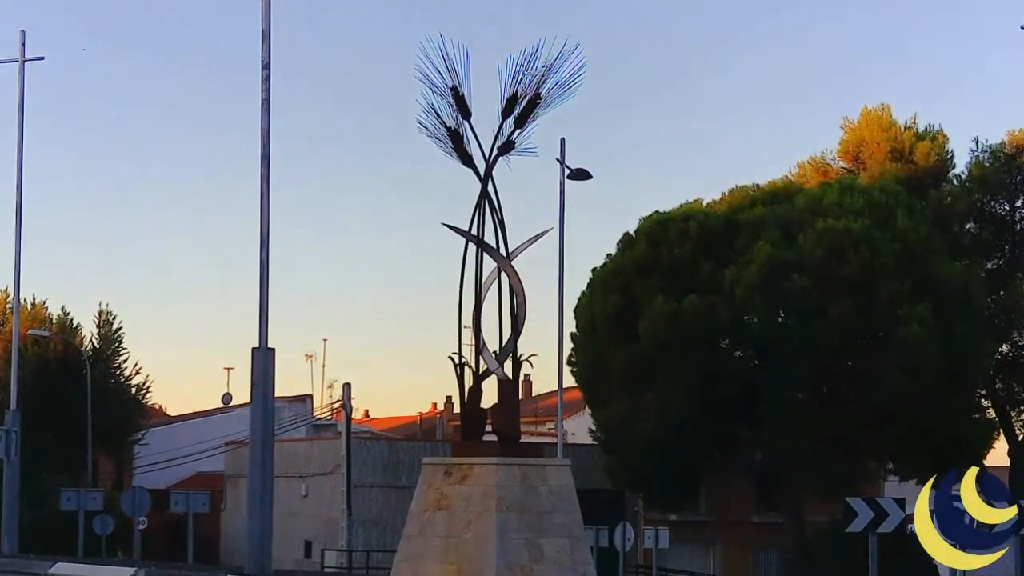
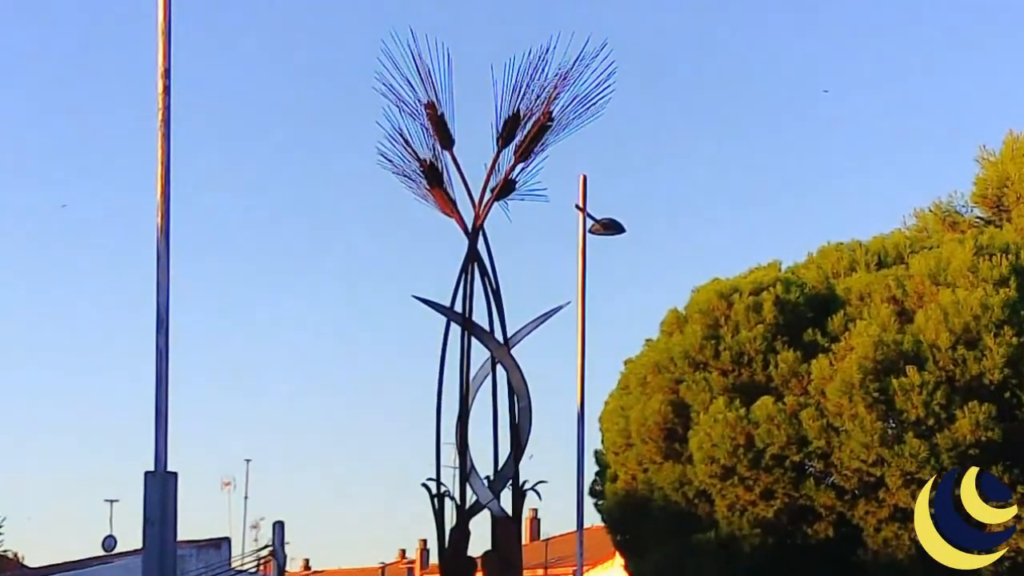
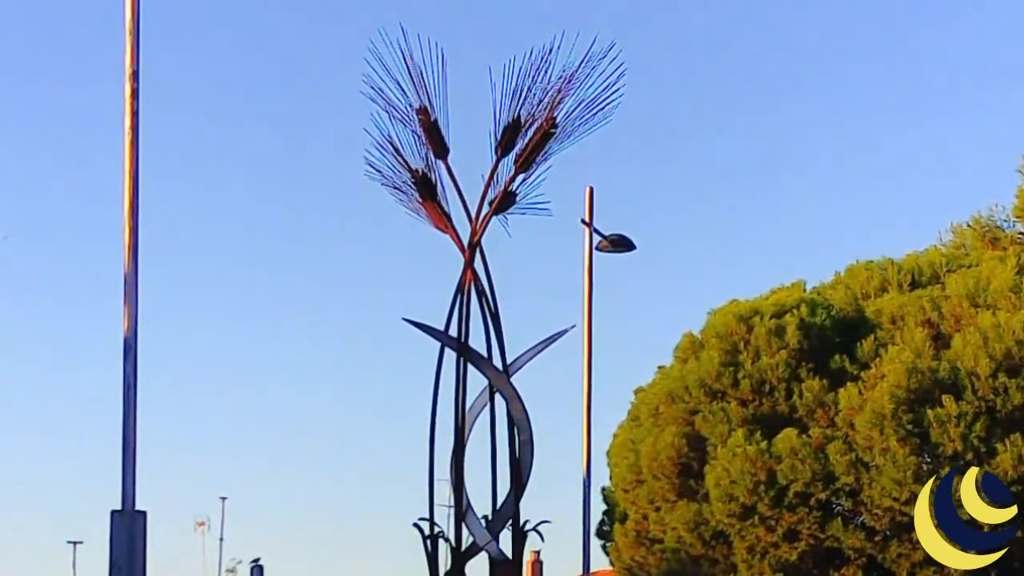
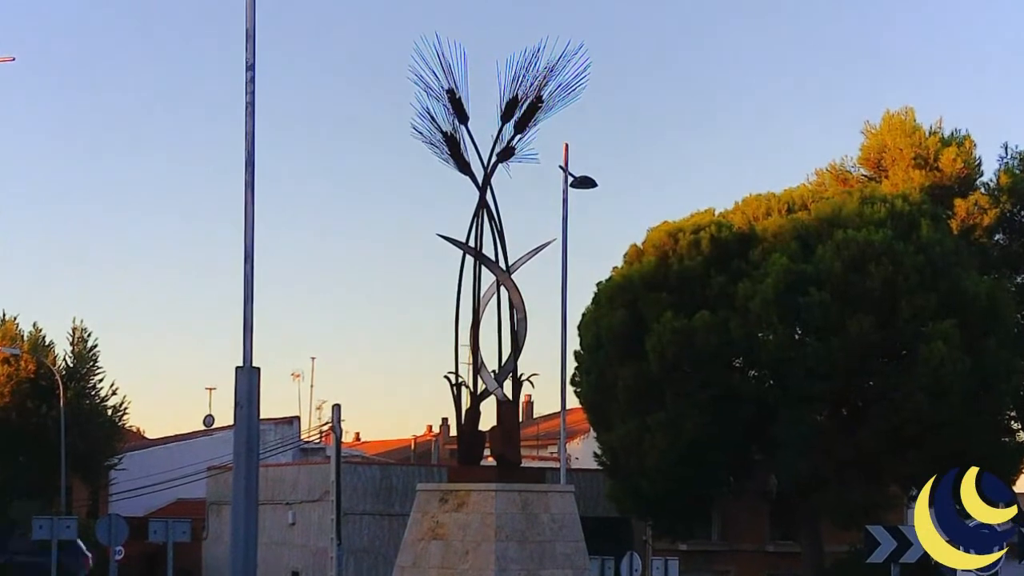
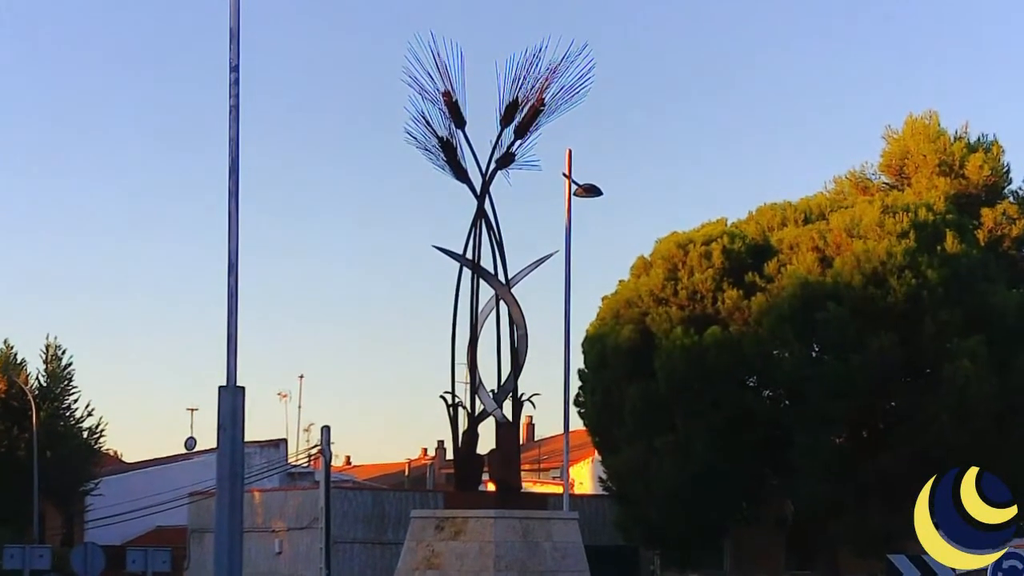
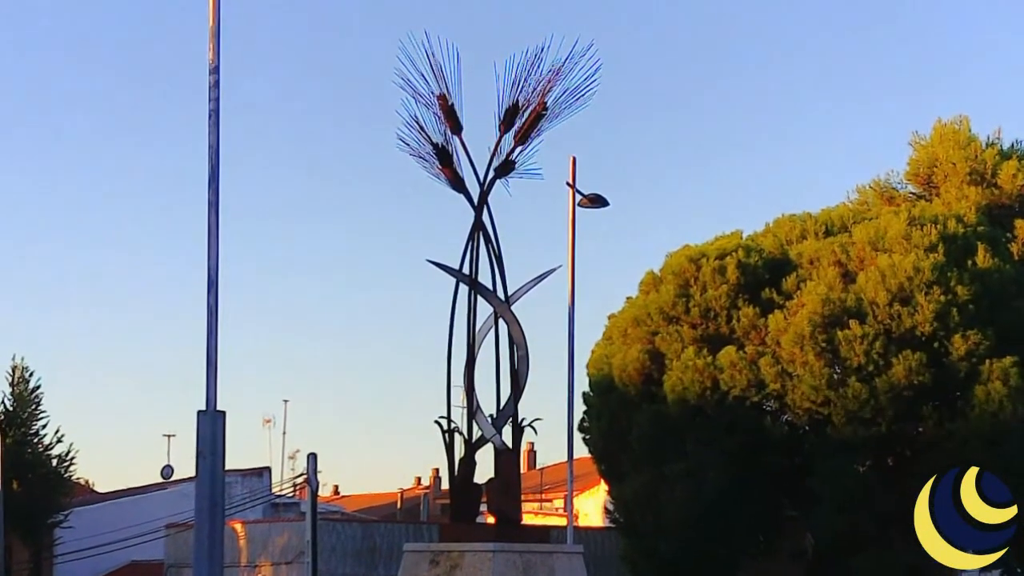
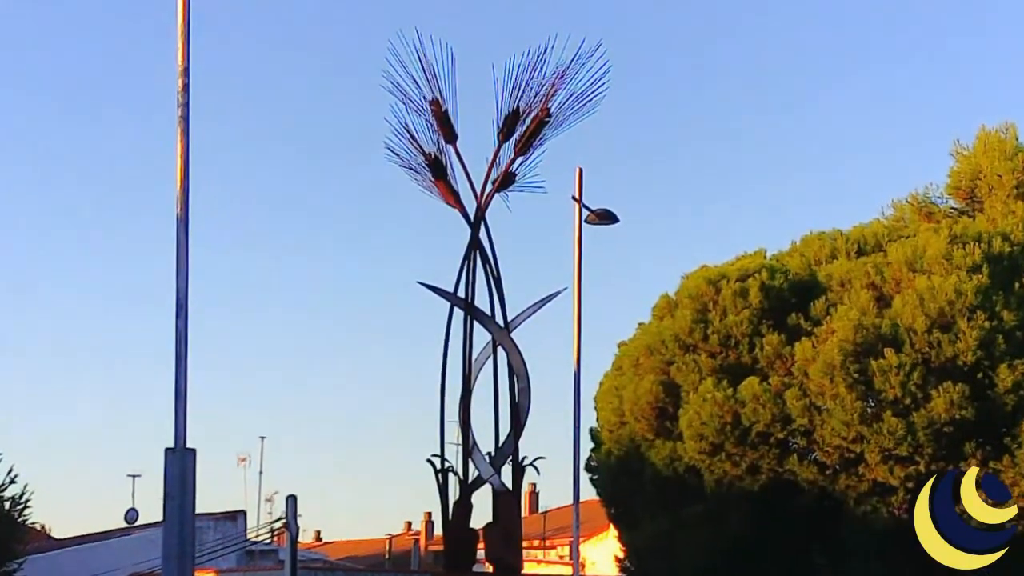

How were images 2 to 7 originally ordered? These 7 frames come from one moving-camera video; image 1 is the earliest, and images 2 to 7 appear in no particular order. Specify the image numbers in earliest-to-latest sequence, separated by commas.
4, 5, 6, 7, 2, 3
